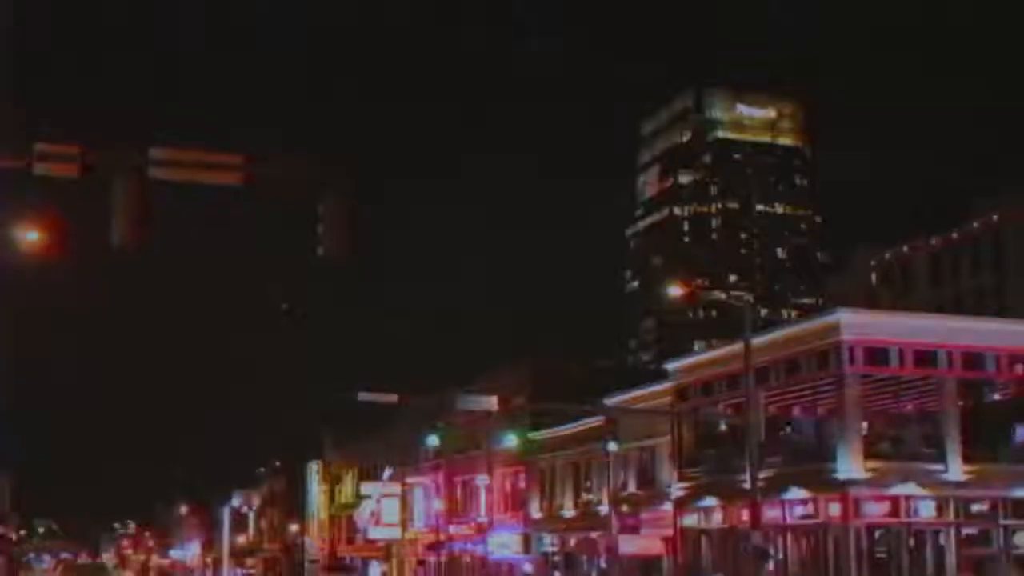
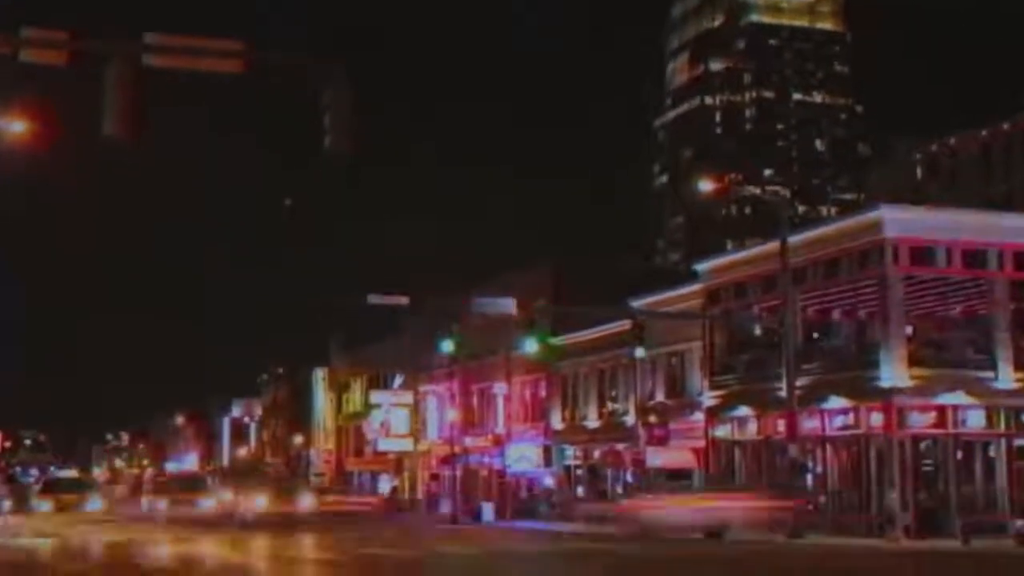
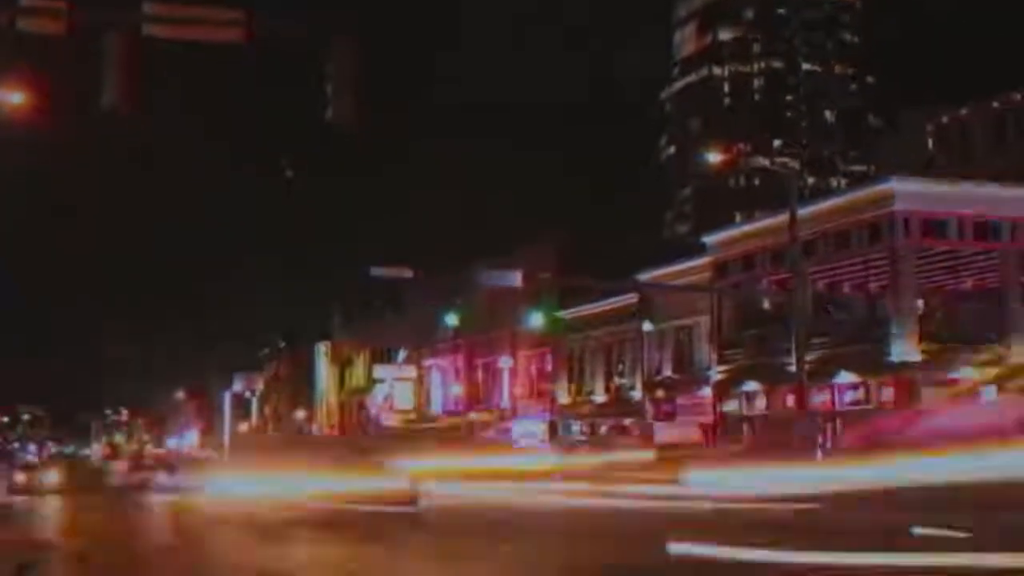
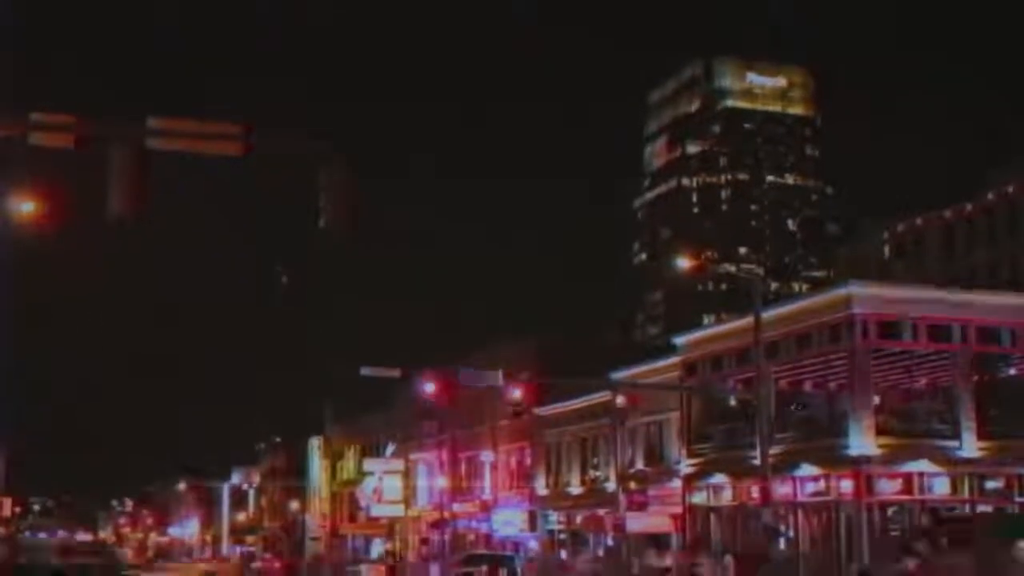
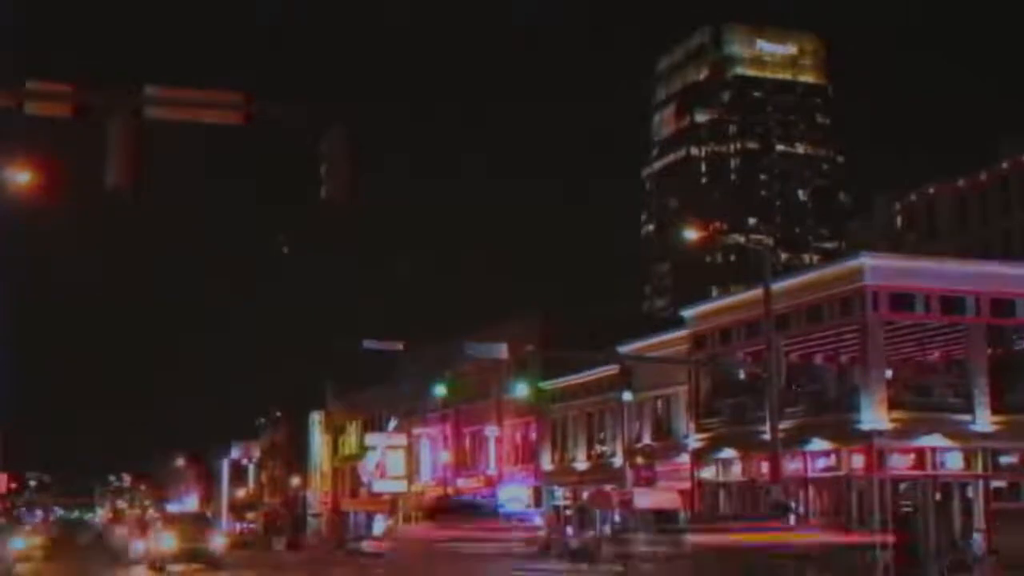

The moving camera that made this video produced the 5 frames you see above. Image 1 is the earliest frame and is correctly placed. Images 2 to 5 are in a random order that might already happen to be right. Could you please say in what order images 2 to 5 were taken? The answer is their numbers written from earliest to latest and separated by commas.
4, 5, 2, 3
